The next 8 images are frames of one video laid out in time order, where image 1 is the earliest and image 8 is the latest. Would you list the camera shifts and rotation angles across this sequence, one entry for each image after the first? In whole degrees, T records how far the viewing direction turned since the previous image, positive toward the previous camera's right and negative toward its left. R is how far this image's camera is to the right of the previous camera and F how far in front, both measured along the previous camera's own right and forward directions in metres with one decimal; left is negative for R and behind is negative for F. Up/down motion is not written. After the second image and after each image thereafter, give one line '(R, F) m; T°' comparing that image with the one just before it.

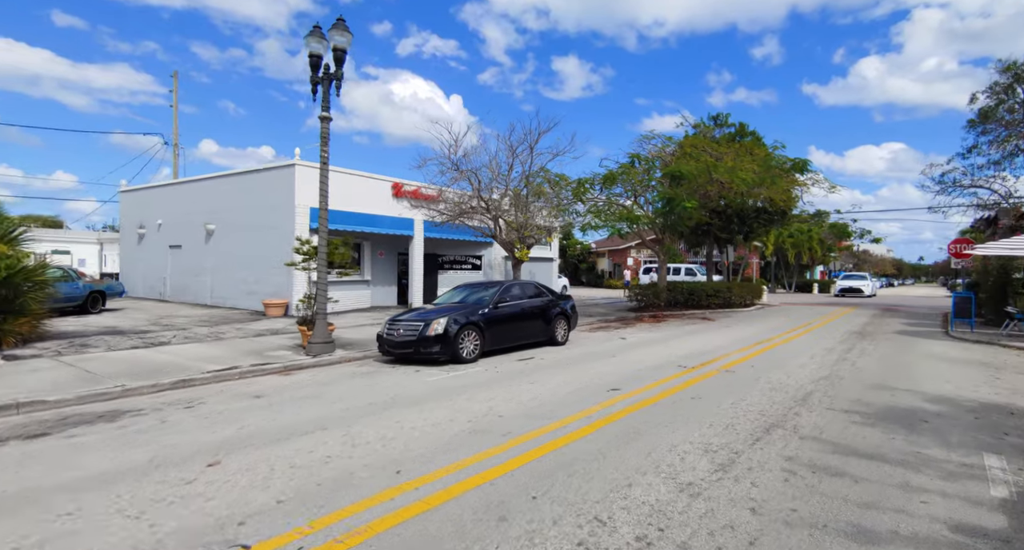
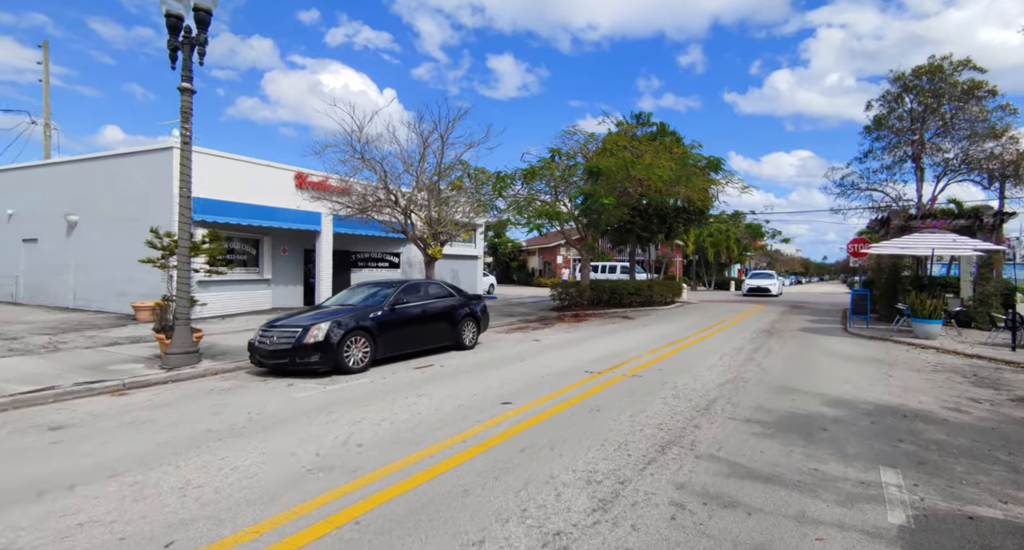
(+0.7, +0.8) m; +7°
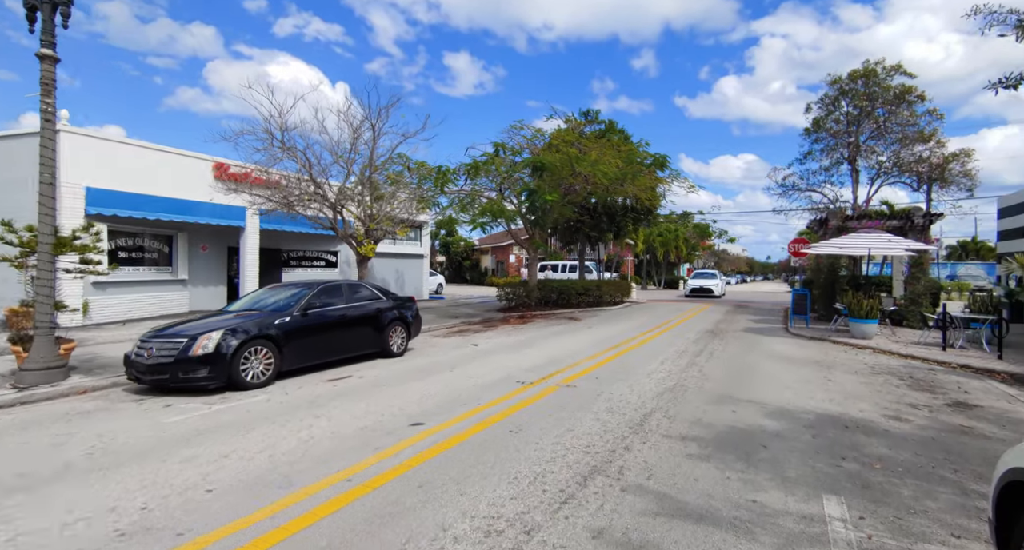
(+0.5, +0.7) m; +5°
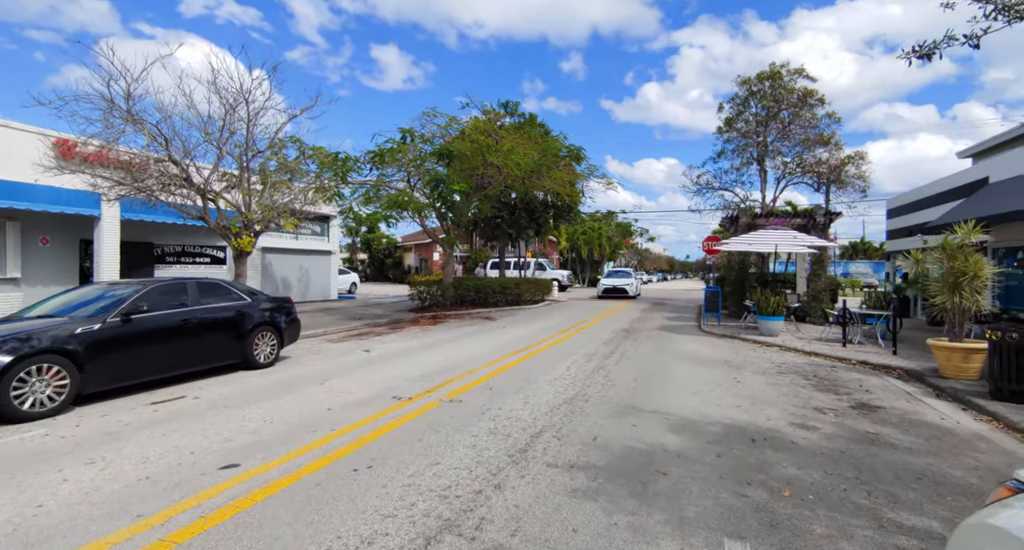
(+0.7, +1.0) m; +8°
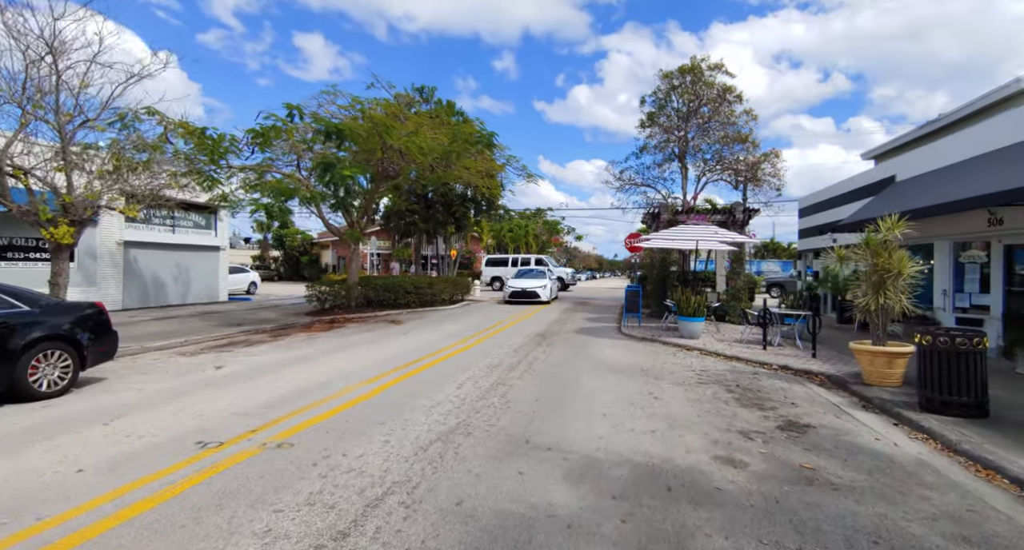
(+0.8, +1.4) m; +8°
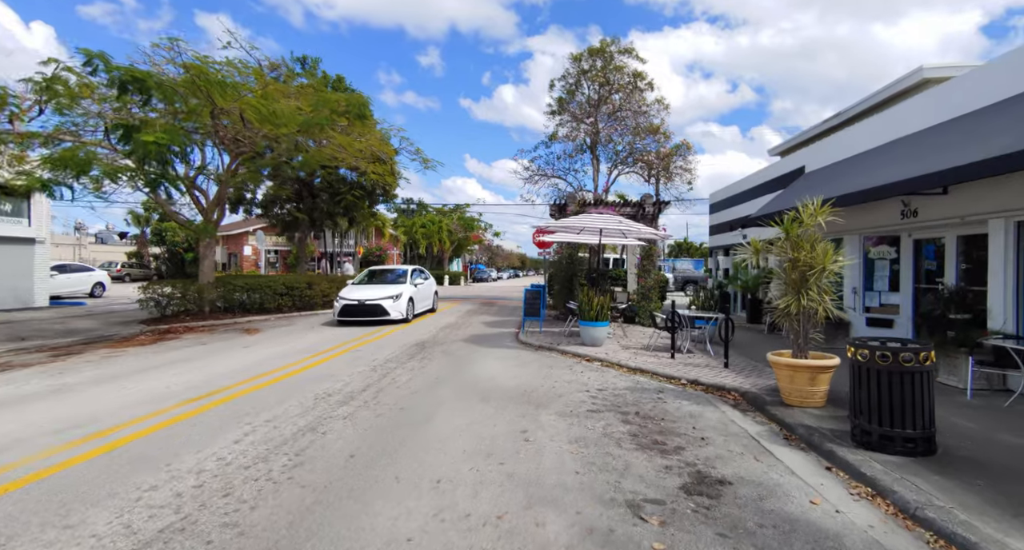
(+1.1, +1.9) m; +9°
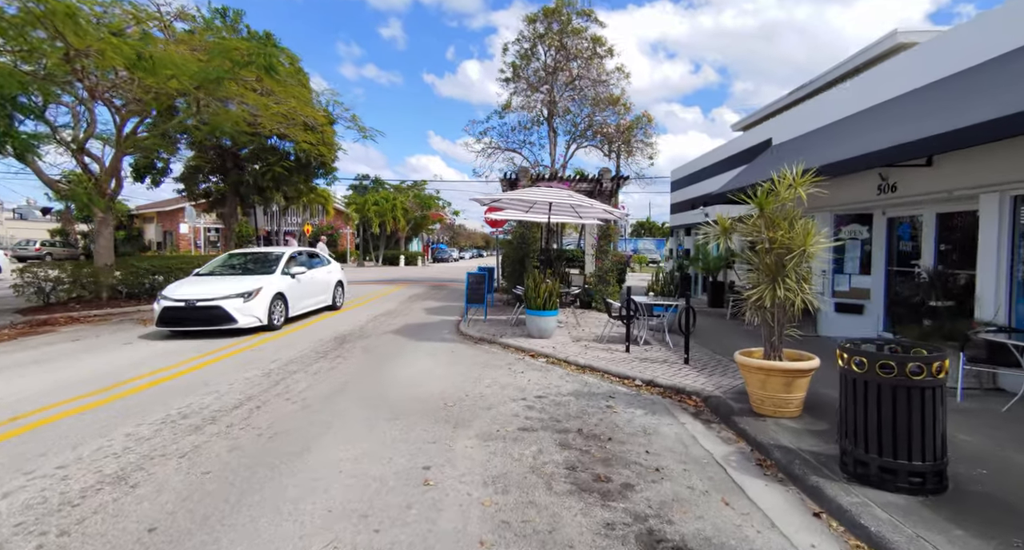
(+0.5, +1.2) m; +4°
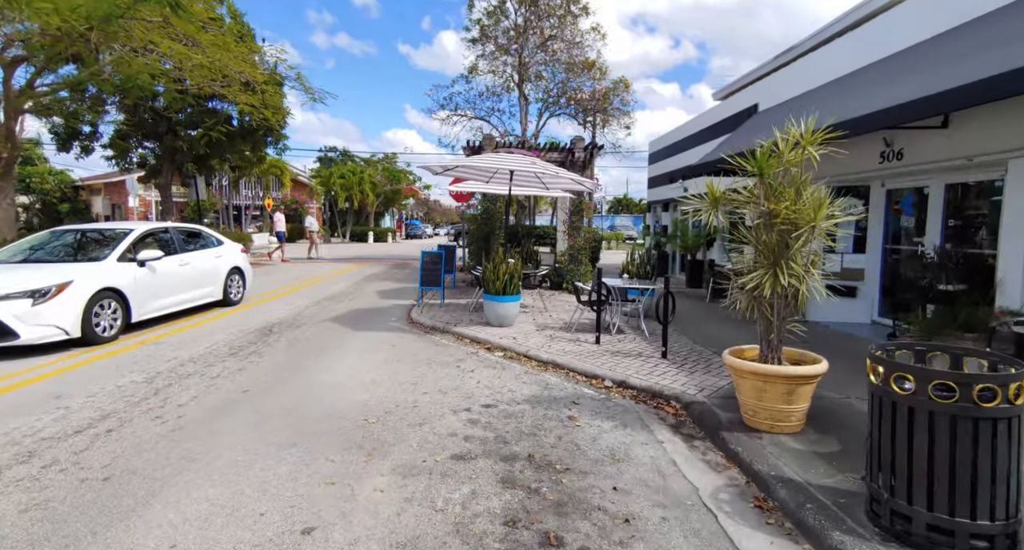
(+0.4, +1.1) m; +3°
